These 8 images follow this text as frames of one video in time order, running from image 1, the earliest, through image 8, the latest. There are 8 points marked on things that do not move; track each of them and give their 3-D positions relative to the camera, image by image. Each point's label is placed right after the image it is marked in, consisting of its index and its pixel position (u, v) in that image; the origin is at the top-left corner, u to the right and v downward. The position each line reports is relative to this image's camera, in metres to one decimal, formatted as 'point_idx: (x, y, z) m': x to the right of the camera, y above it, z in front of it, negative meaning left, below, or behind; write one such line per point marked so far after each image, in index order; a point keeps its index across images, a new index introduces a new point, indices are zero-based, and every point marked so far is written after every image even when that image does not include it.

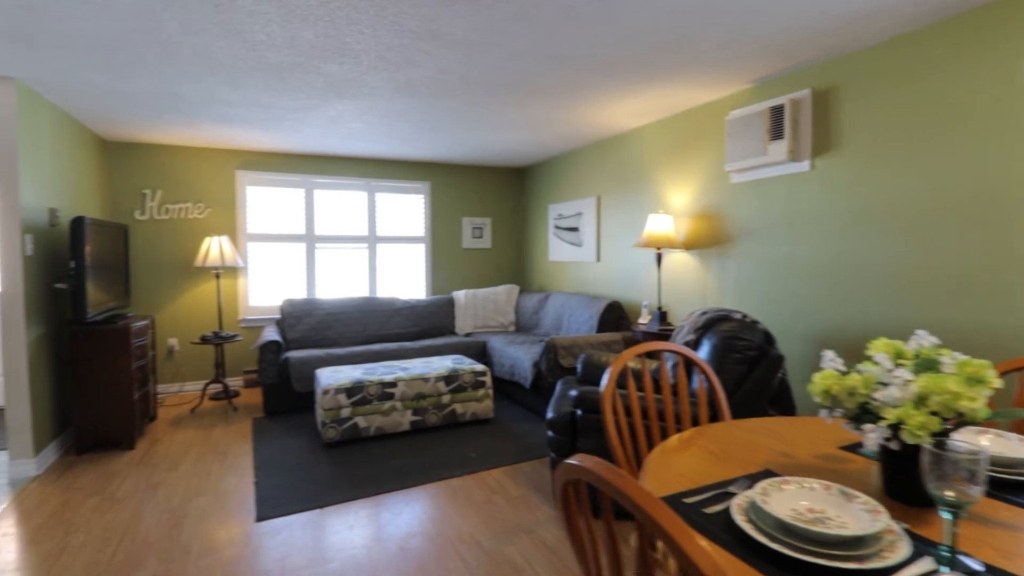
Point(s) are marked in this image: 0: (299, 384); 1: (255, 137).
0: (-1.6, -0.7, +4.1) m
1: (-2.2, +1.3, +4.5) m
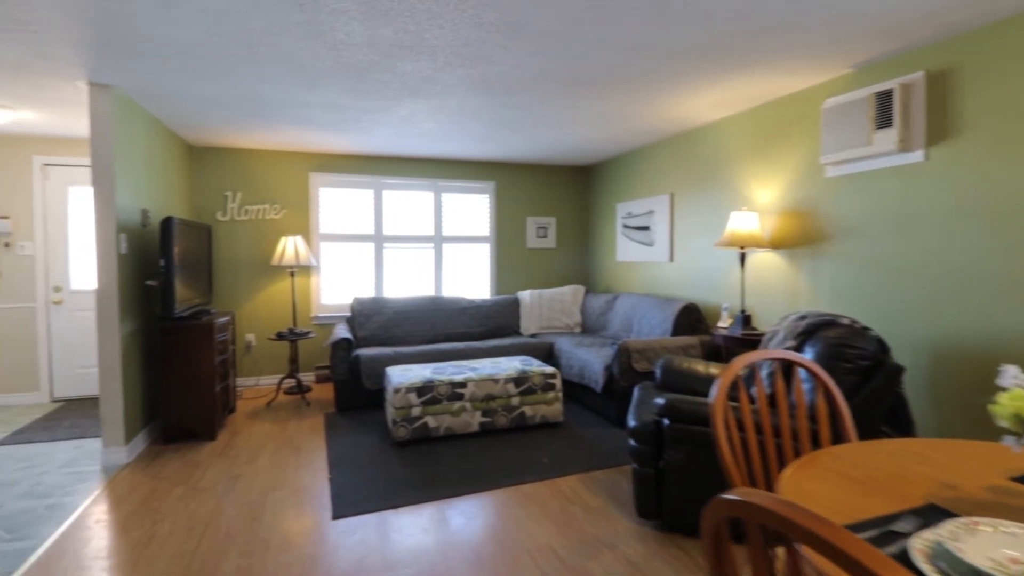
0: (-1.1, -0.7, +4.1) m
1: (-1.6, +1.3, +4.6) m
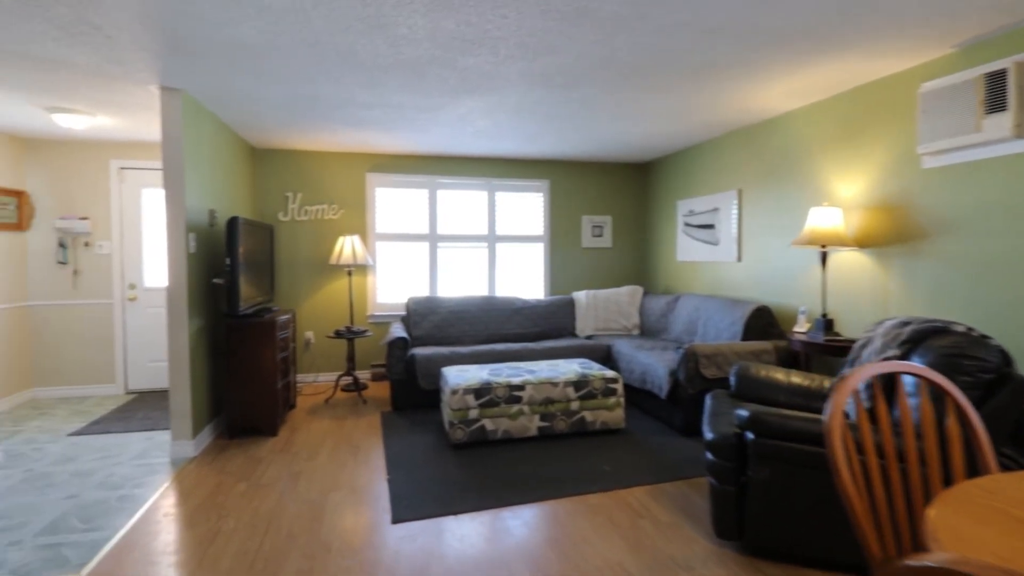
0: (-0.7, -0.7, +4.1) m
1: (-1.1, +1.3, +4.6) m
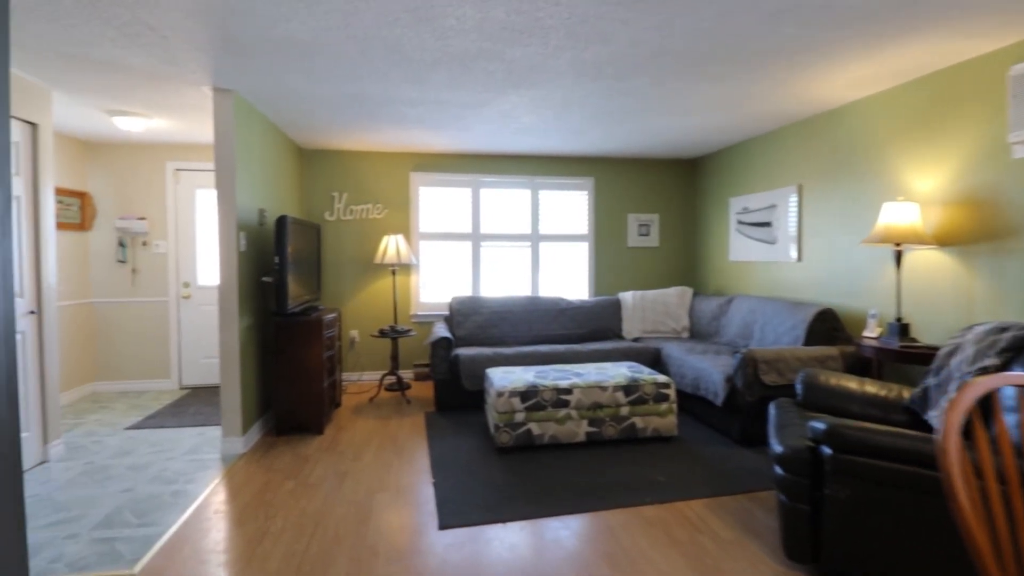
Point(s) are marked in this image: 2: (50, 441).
0: (-0.3, -0.7, +4.0) m
1: (-0.7, +1.3, +4.6) m
2: (-2.8, -0.9, +3.2) m
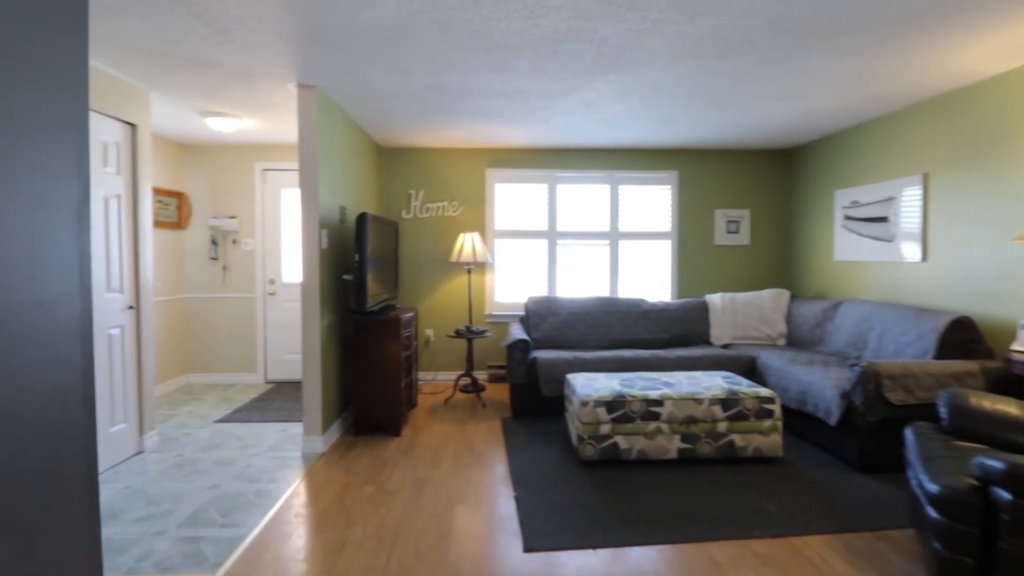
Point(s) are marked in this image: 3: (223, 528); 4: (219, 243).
0: (+0.3, -0.7, +3.8) m
1: (0.0, +1.3, +4.5) m
2: (-2.3, -0.9, +3.3) m
3: (-1.3, -1.0, +2.3) m
4: (-2.7, +0.4, +5.0) m
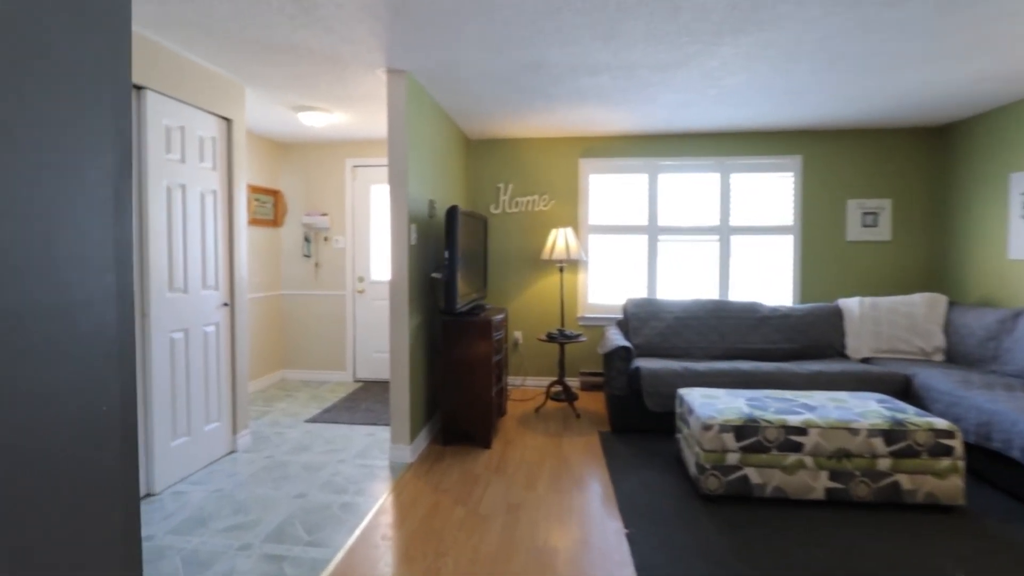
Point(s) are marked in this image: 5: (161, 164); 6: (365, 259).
0: (+0.9, -0.7, +3.4) m
1: (+0.7, +1.3, +4.1) m
2: (-1.7, -0.9, +3.3) m
3: (-0.8, -1.0, +2.1) m
4: (-1.9, +0.4, +5.0) m
5: (-1.8, +0.6, +2.7) m
6: (-1.4, +0.3, +4.9) m
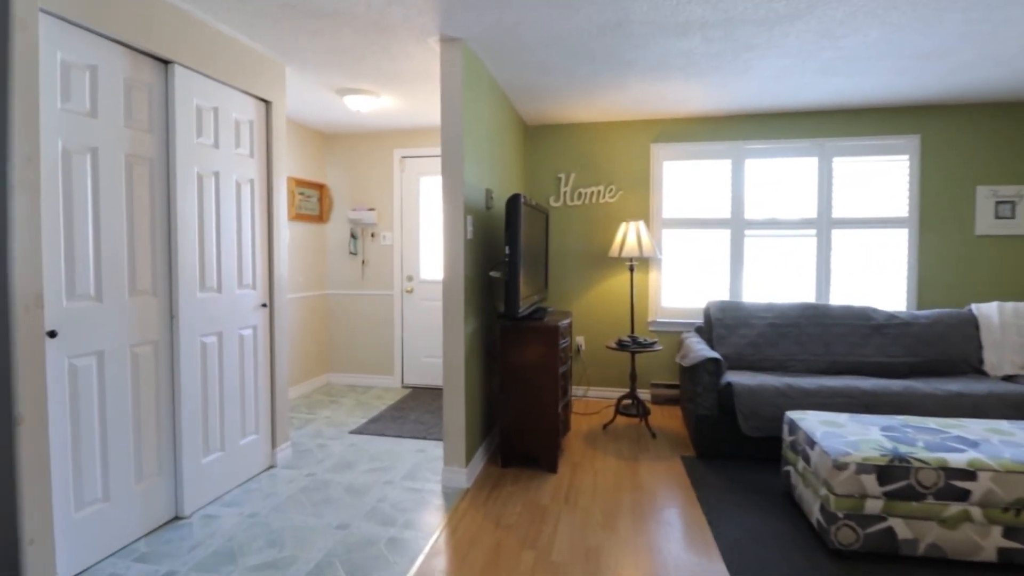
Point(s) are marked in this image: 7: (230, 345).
0: (+1.3, -0.7, +2.9) m
1: (+1.2, +1.3, +3.5) m
2: (-1.3, -0.9, +3.0) m
3: (-0.5, -1.0, +1.8) m
4: (-1.3, +0.5, +4.7) m
5: (-1.5, +0.6, +2.4) m
6: (-0.8, +0.3, +4.6) m
7: (-1.4, -0.3, +2.6) m
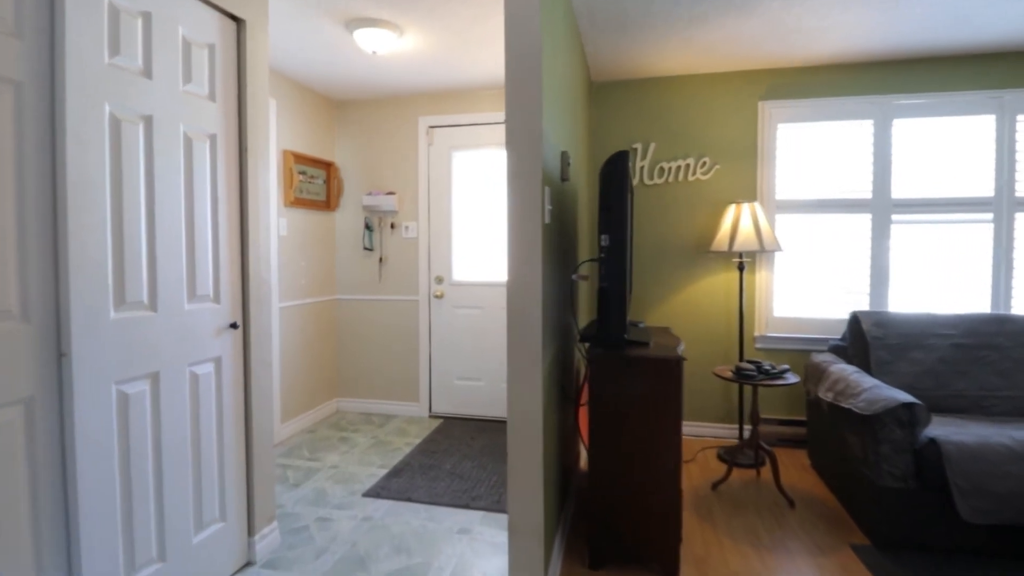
0: (+1.6, -0.8, +1.8) m
1: (+1.5, +1.3, +2.5) m
2: (-1.0, -0.9, +2.0) m
3: (-0.2, -1.1, +0.8) m
4: (-1.0, +0.4, +3.7) m
5: (-1.1, +0.6, +1.5) m
6: (-0.5, +0.2, +3.6) m
7: (-1.1, -0.3, +1.7) m
